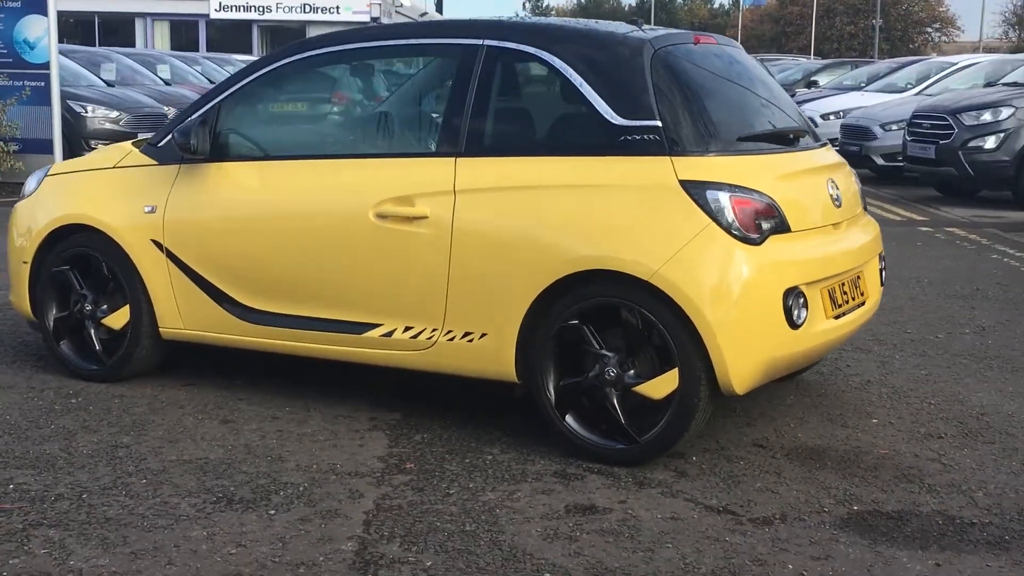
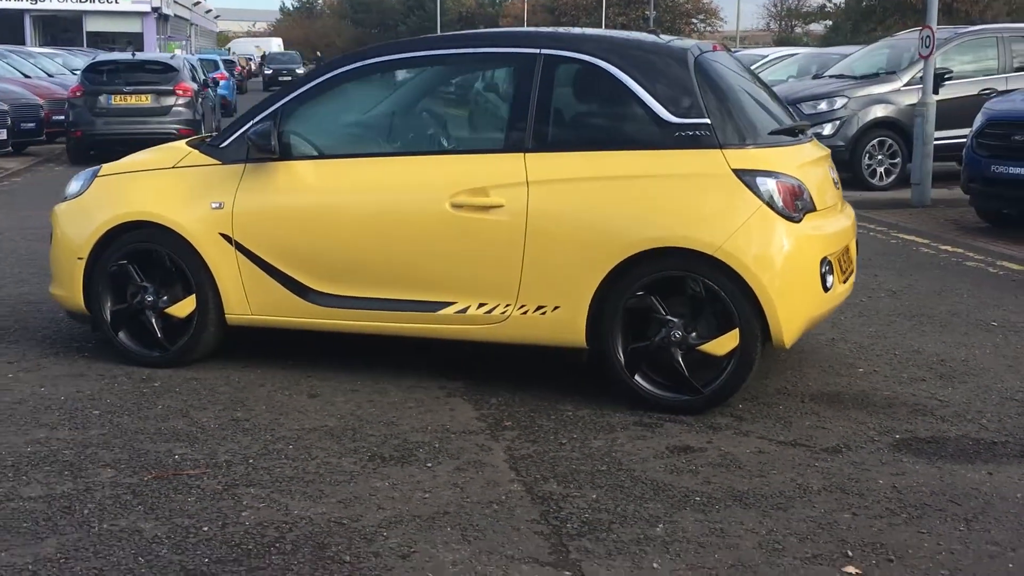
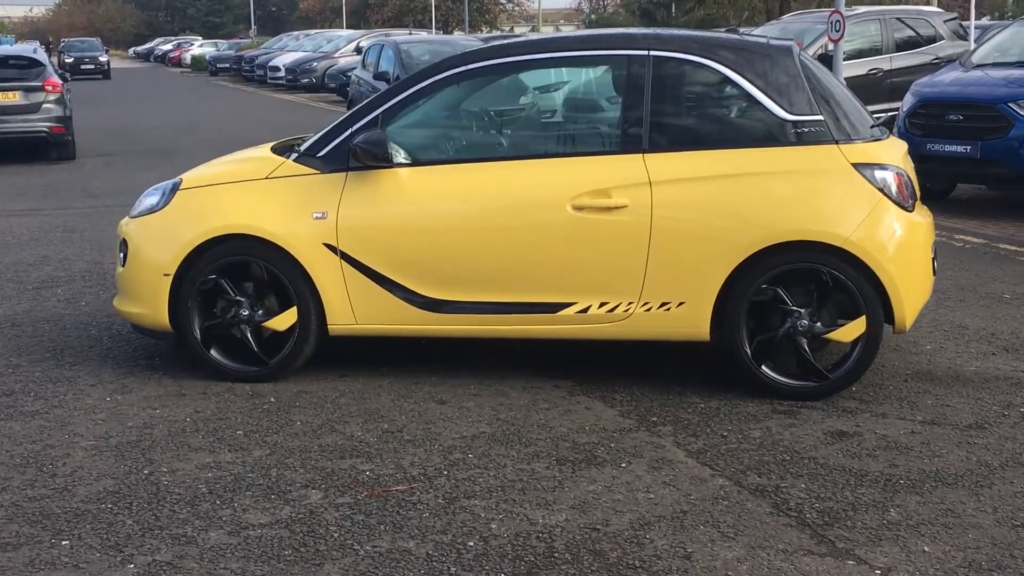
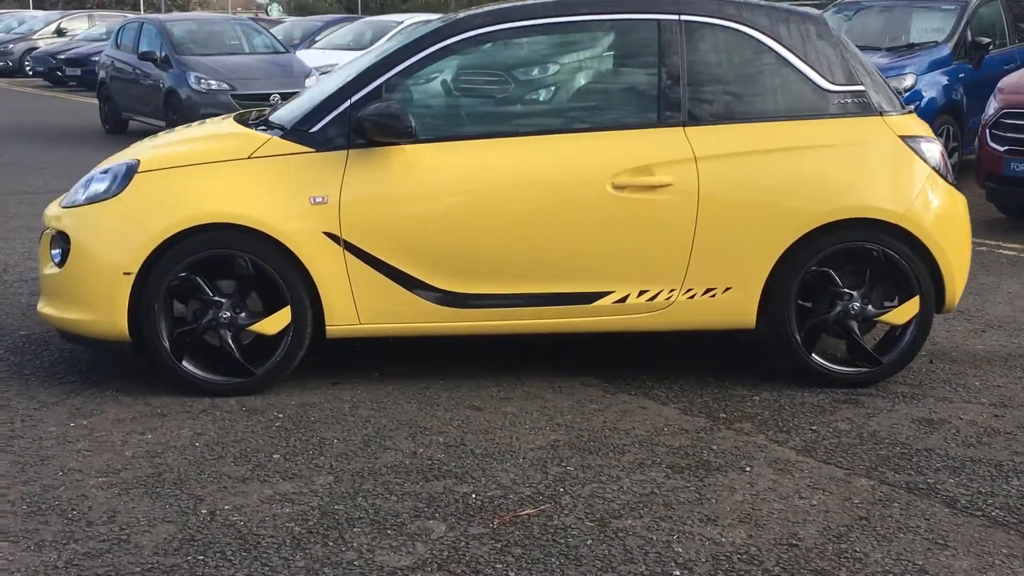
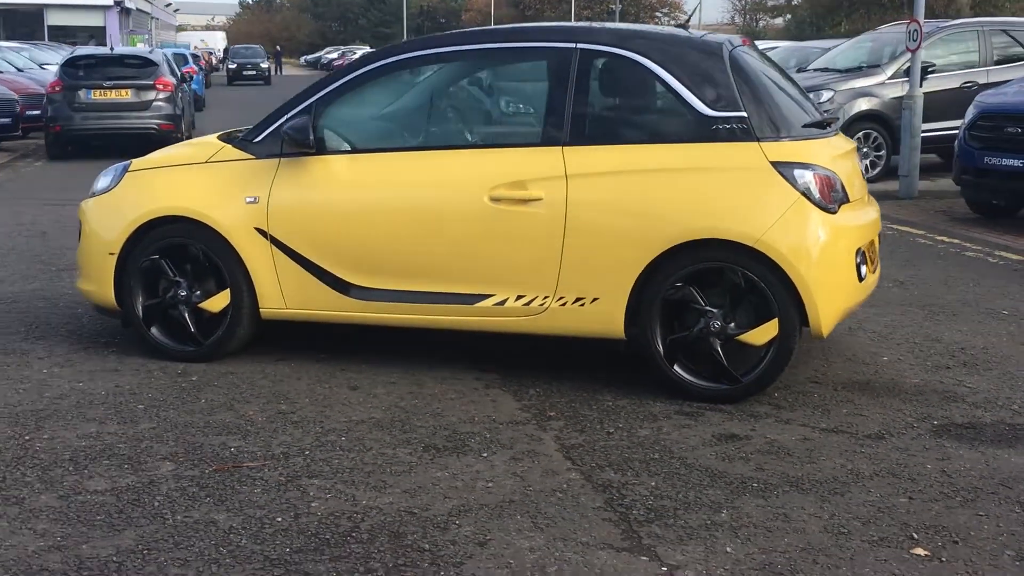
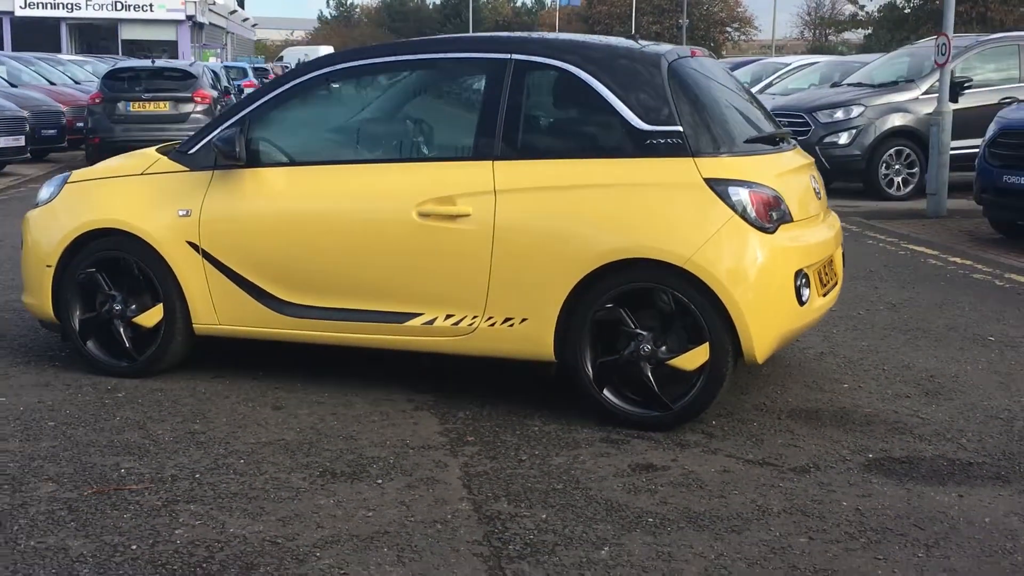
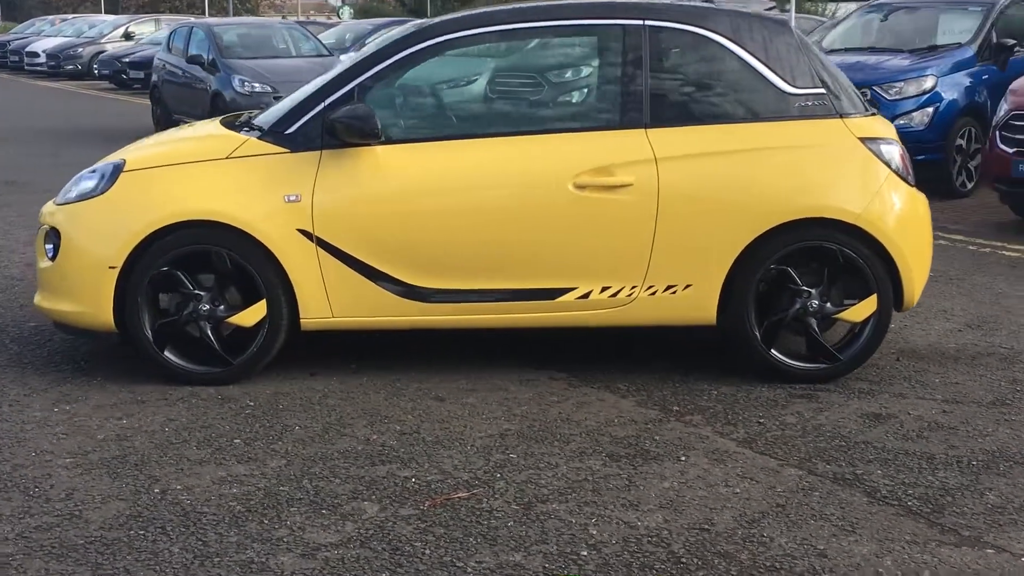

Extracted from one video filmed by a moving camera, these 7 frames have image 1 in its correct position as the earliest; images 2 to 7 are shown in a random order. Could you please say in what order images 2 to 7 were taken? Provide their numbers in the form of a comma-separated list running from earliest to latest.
6, 2, 5, 3, 7, 4
